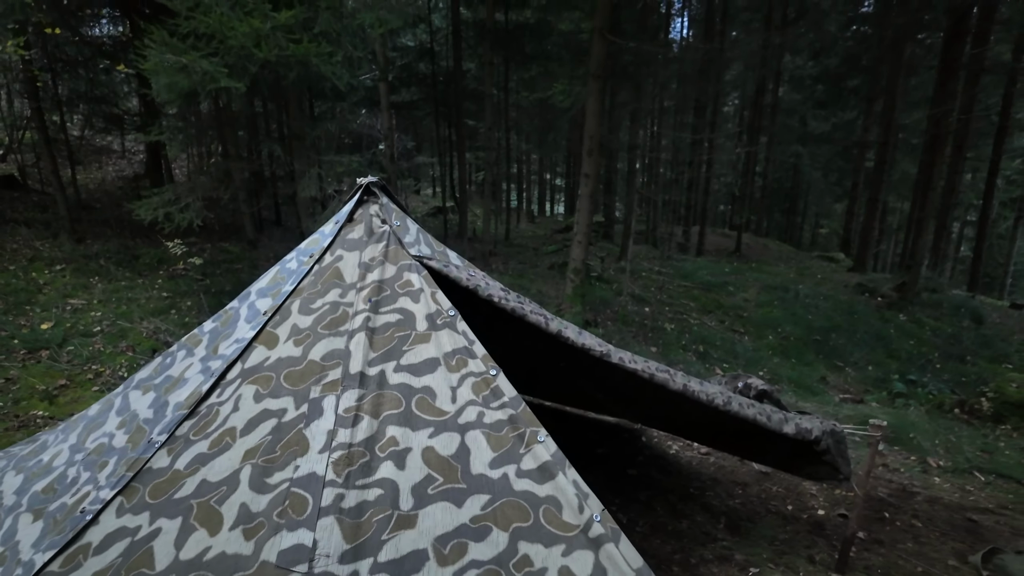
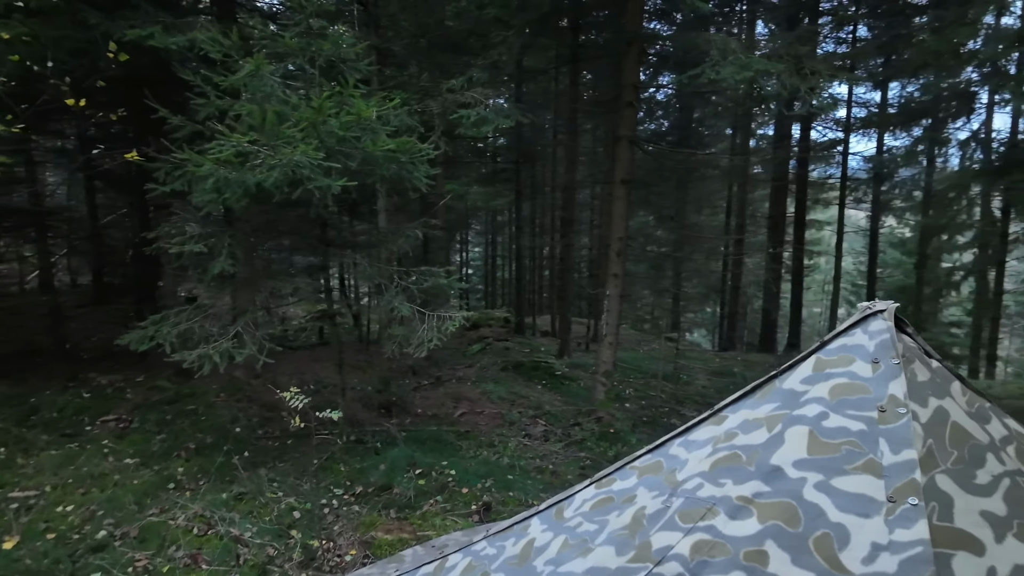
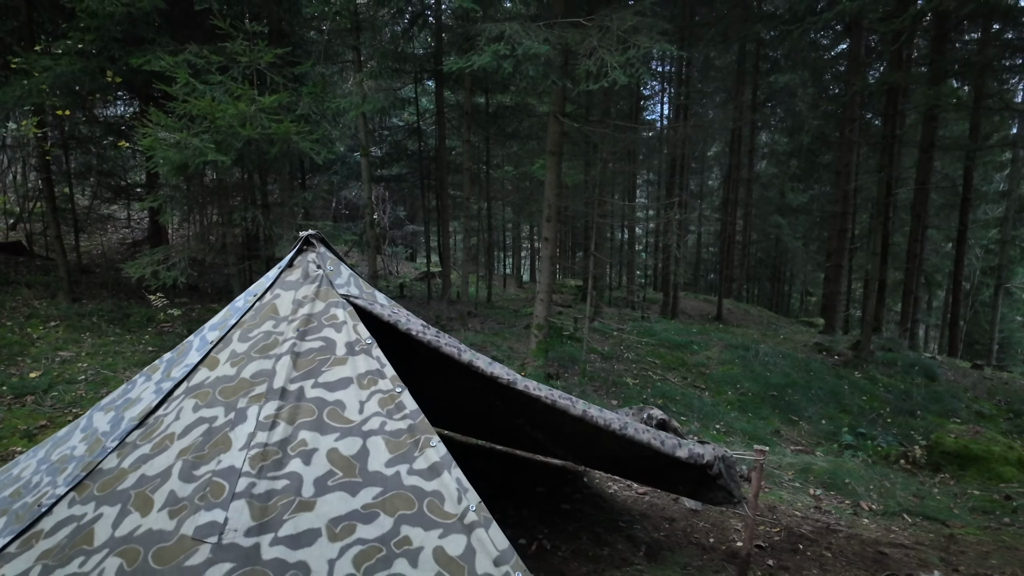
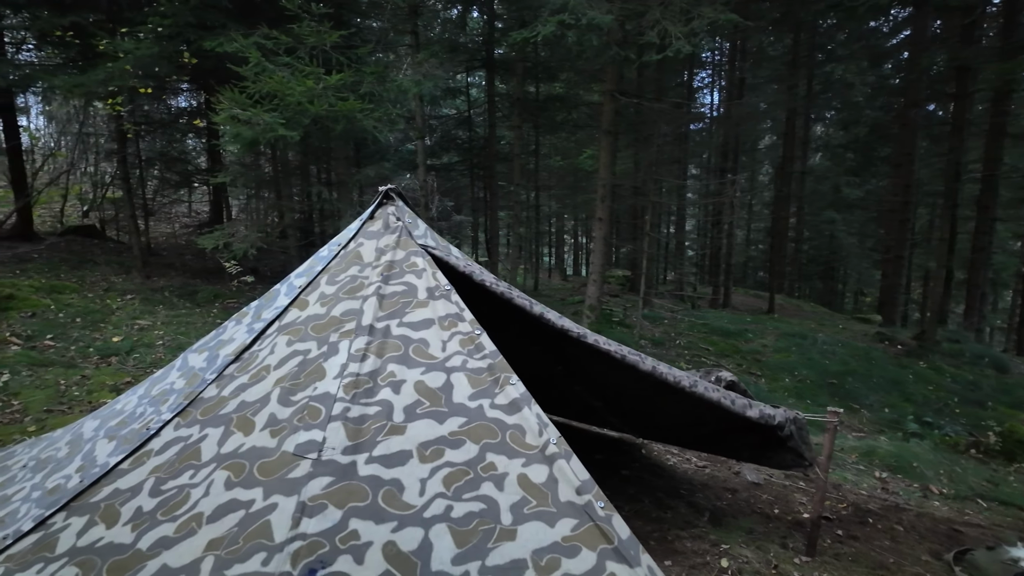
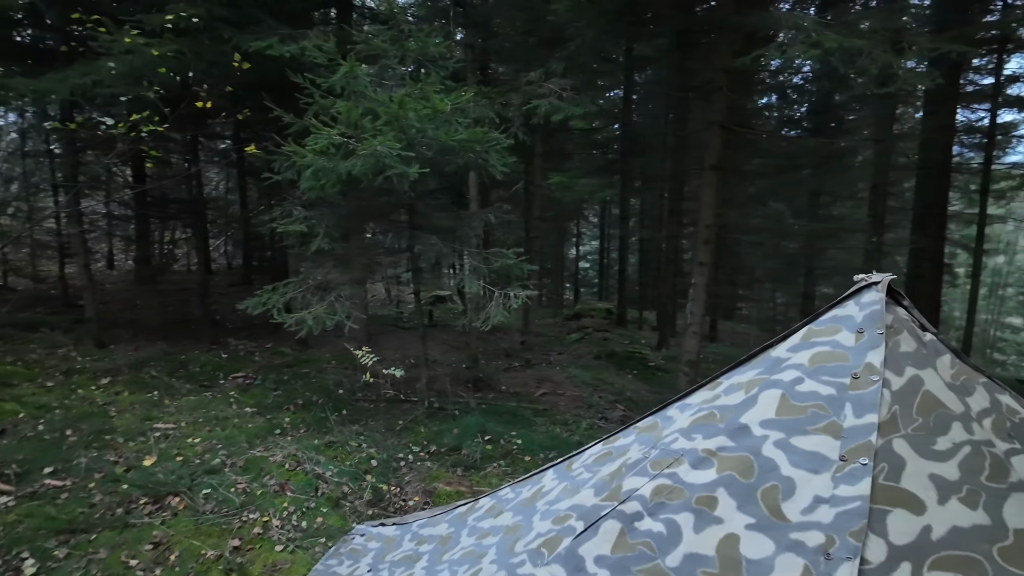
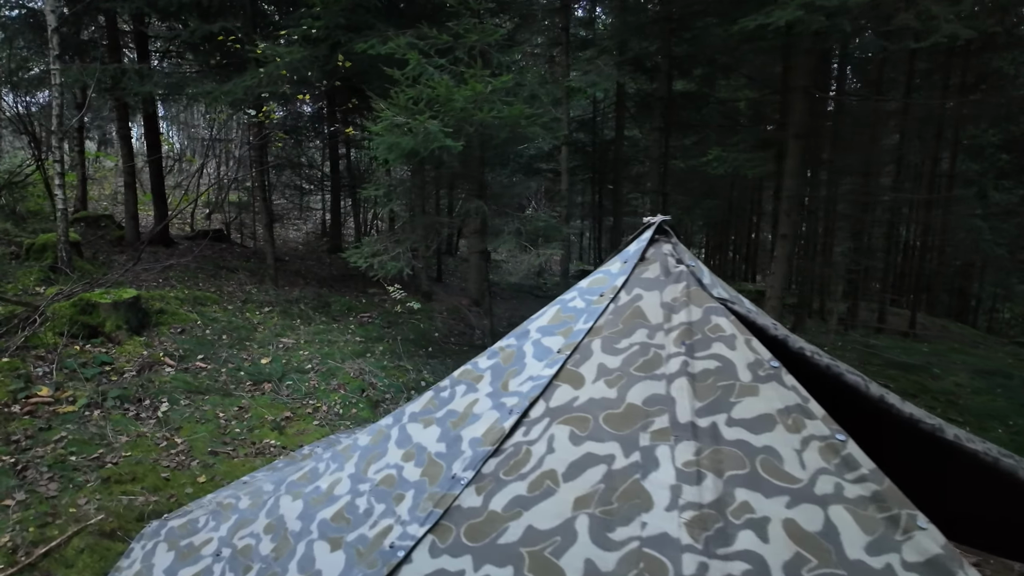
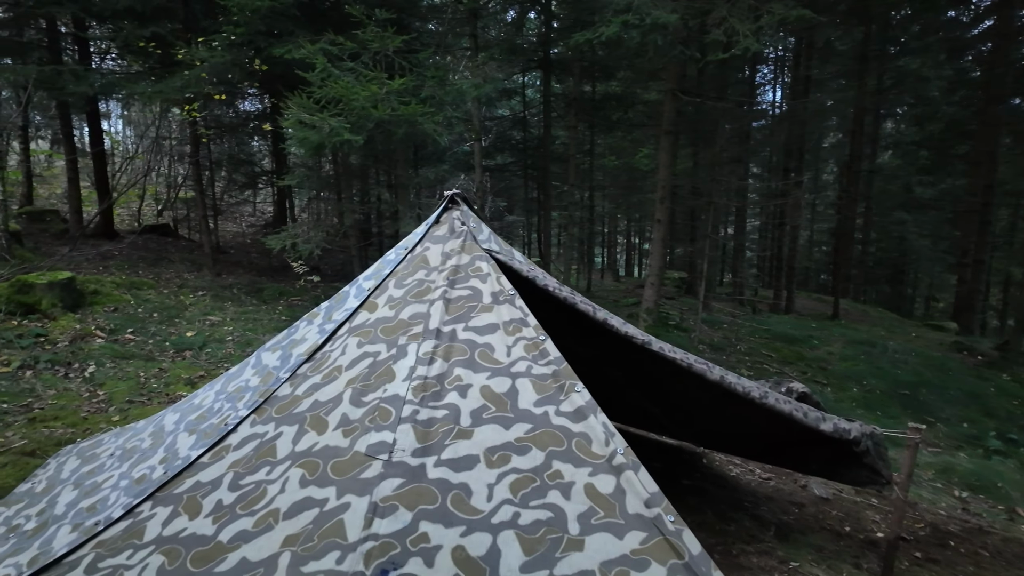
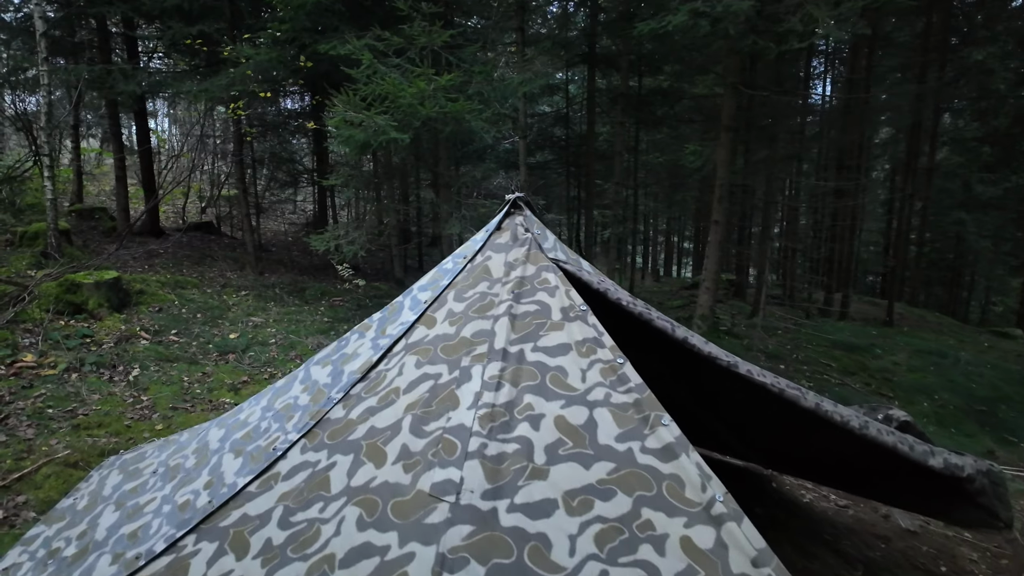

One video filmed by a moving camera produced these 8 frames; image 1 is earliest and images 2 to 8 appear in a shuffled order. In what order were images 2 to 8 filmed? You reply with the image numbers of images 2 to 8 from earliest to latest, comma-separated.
3, 4, 7, 8, 6, 5, 2
